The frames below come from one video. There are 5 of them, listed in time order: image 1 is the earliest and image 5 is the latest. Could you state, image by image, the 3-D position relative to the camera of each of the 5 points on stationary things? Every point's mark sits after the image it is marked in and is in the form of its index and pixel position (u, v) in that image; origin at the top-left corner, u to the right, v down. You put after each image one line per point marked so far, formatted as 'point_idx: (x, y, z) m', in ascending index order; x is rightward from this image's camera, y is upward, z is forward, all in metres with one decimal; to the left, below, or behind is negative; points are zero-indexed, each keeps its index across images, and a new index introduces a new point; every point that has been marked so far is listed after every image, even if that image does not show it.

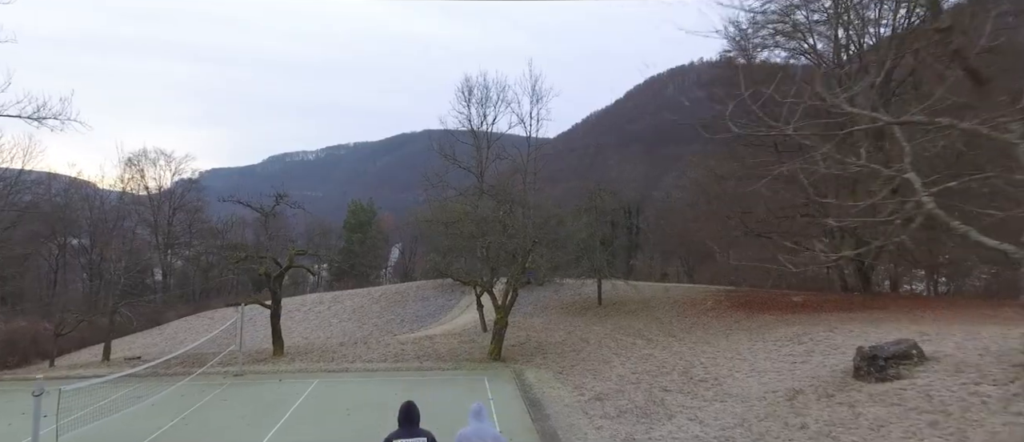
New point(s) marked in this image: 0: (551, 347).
0: (+0.8, -2.7, +14.2) m
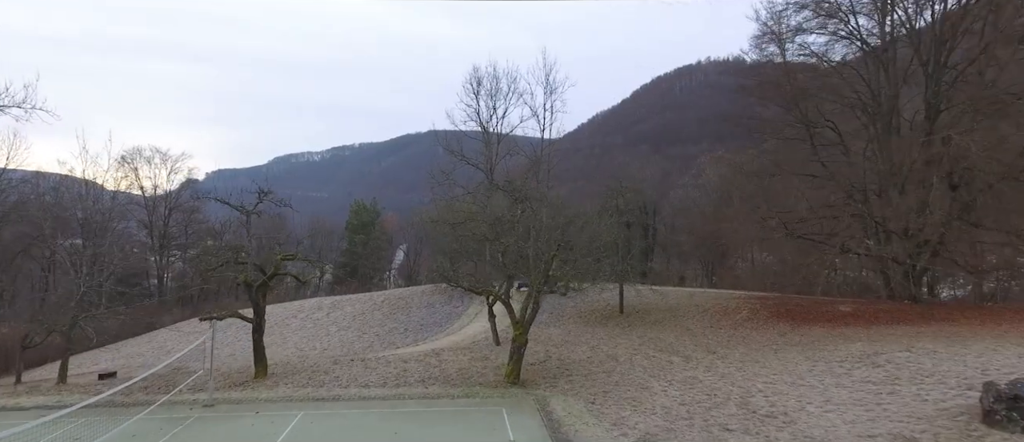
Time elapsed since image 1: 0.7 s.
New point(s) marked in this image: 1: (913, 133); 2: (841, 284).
0: (+1.2, -2.7, +12.3) m
1: (+11.4, +2.5, +18.6) m
2: (+10.0, -1.9, +19.9) m
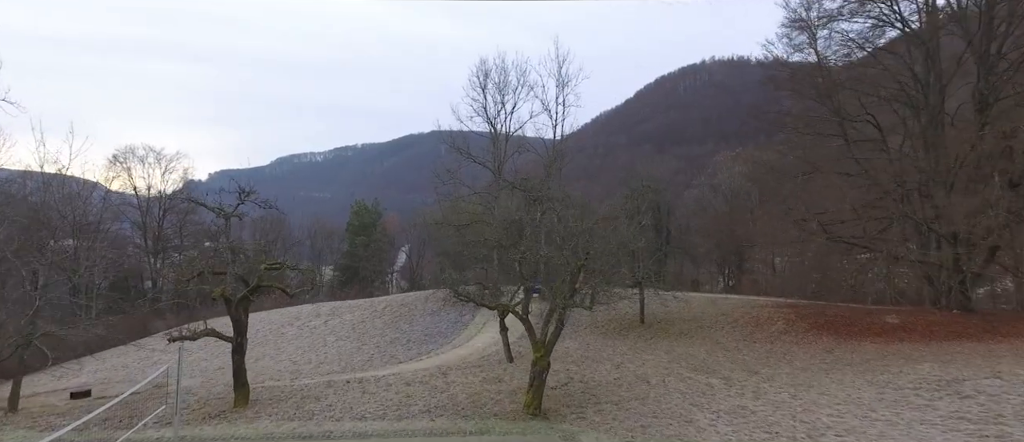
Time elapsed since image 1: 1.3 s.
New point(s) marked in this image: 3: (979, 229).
0: (+1.5, -2.8, +10.8) m
1: (+11.7, +2.4, +17.0) m
2: (+10.4, -2.0, +18.3) m
3: (+11.1, -0.2, +15.6) m
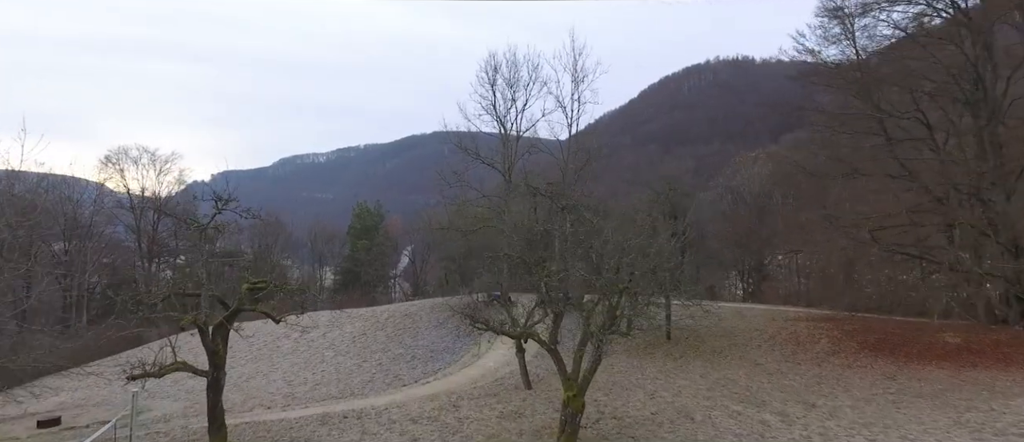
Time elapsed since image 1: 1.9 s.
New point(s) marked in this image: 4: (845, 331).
0: (+1.8, -2.9, +9.2) m
1: (+12.0, +2.3, +15.4) m
2: (+10.7, -2.1, +16.8) m
3: (+11.4, -0.4, +14.0) m
4: (+7.9, -2.6, +15.6) m
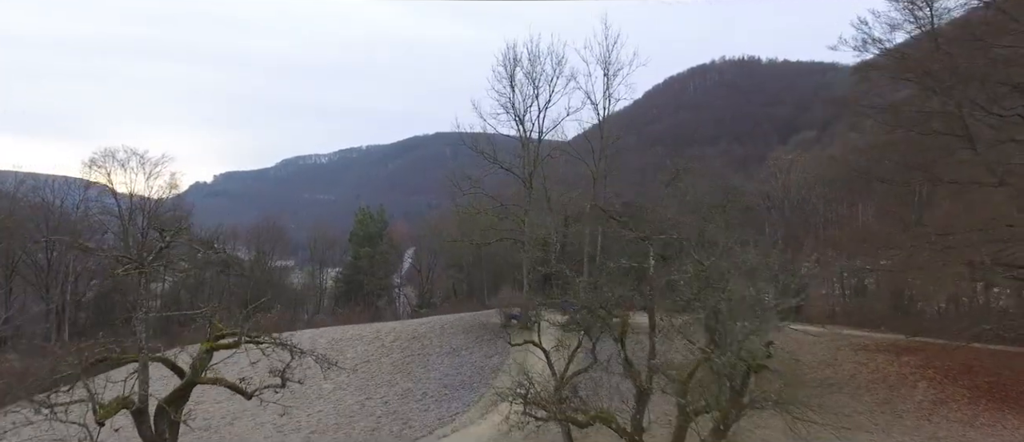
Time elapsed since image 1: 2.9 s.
0: (+2.4, -3.3, +6.7) m
1: (+12.7, +1.9, +12.9) m
2: (+11.4, -2.5, +14.2) m
3: (+12.1, -0.7, +11.4) m
4: (+8.6, -3.0, +13.1) m
